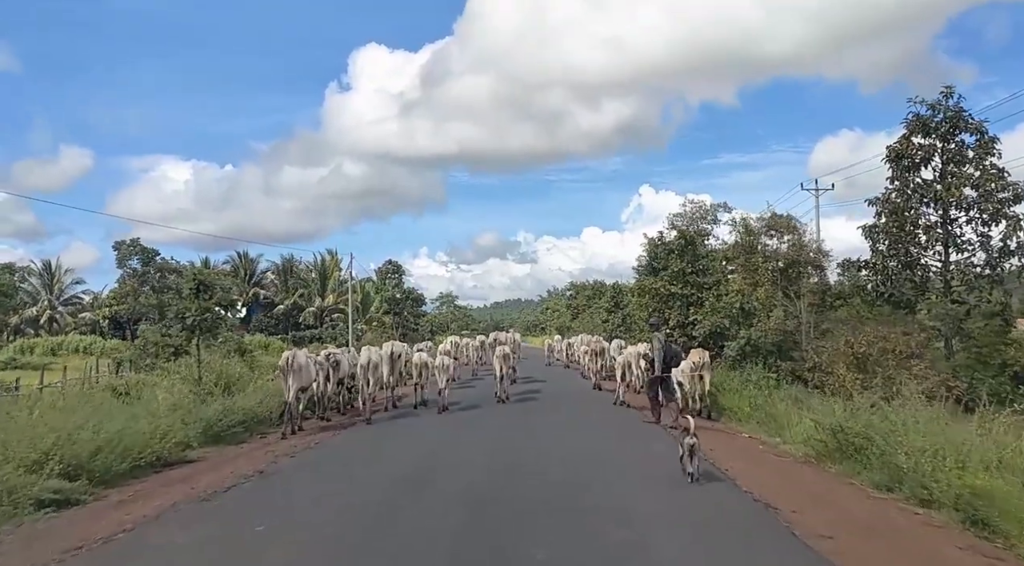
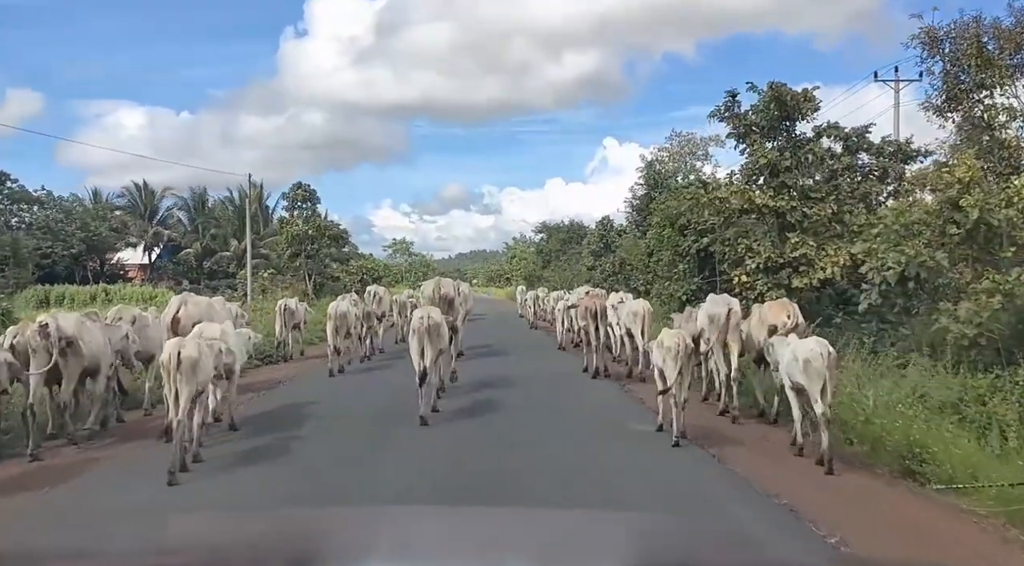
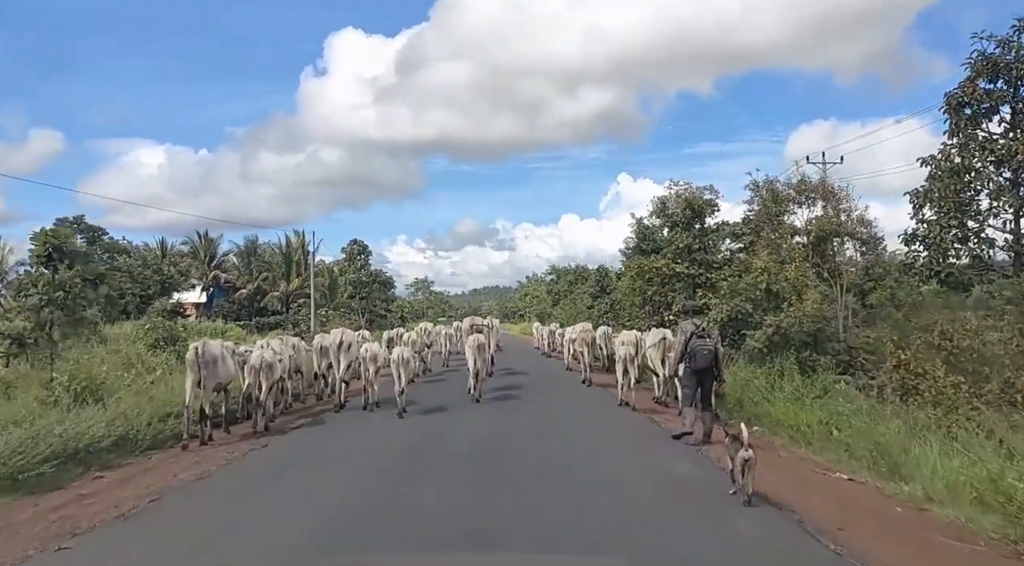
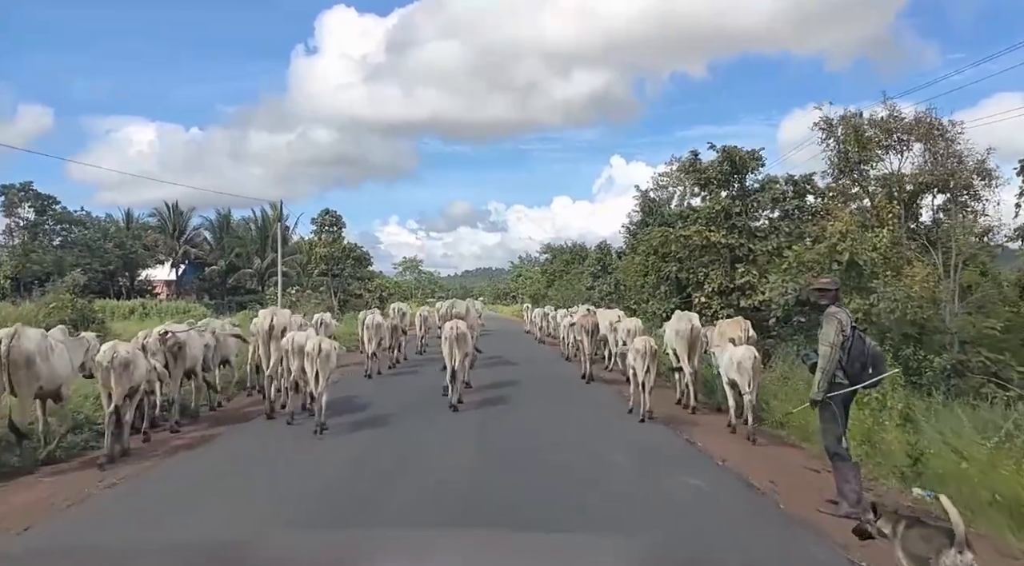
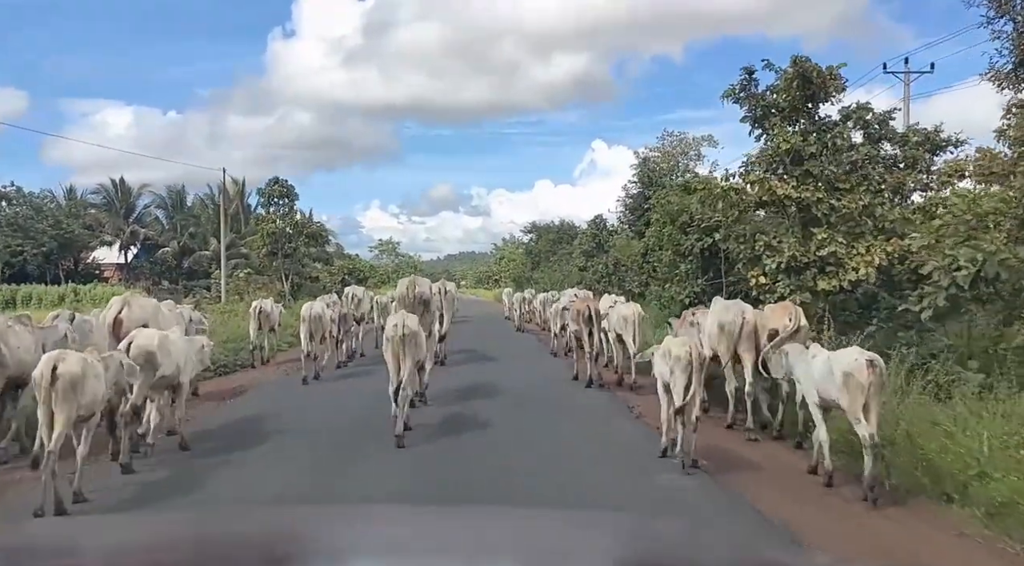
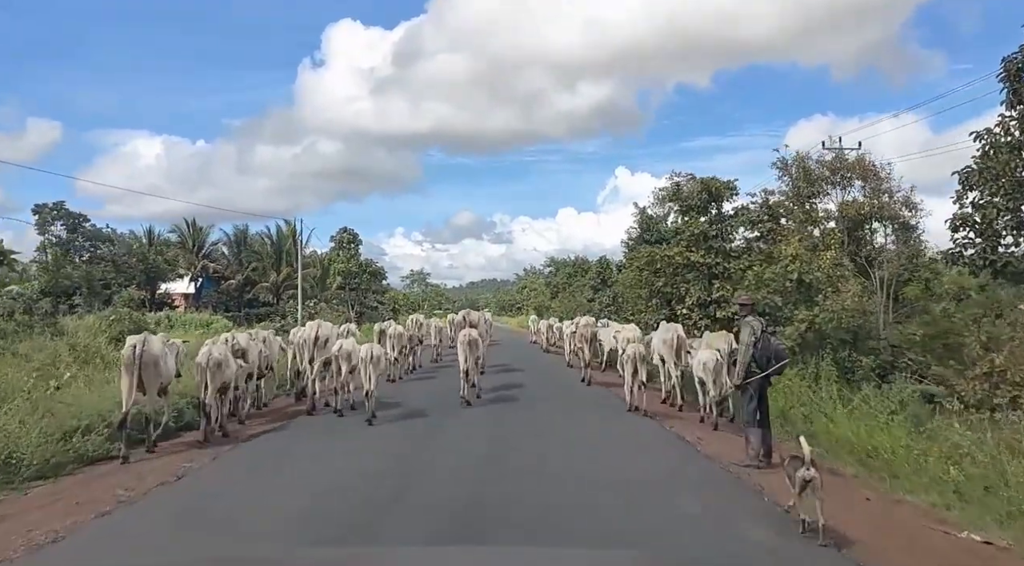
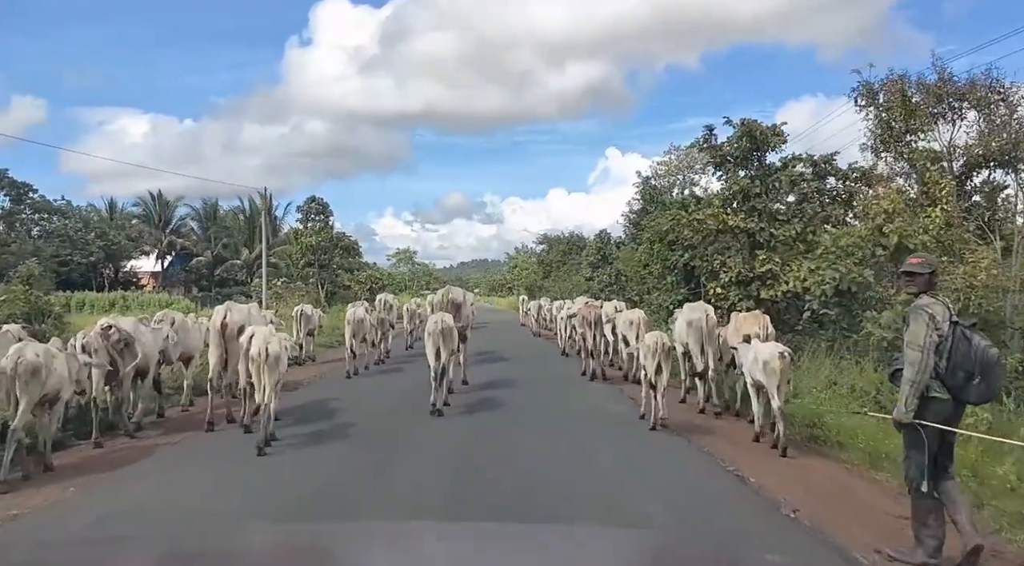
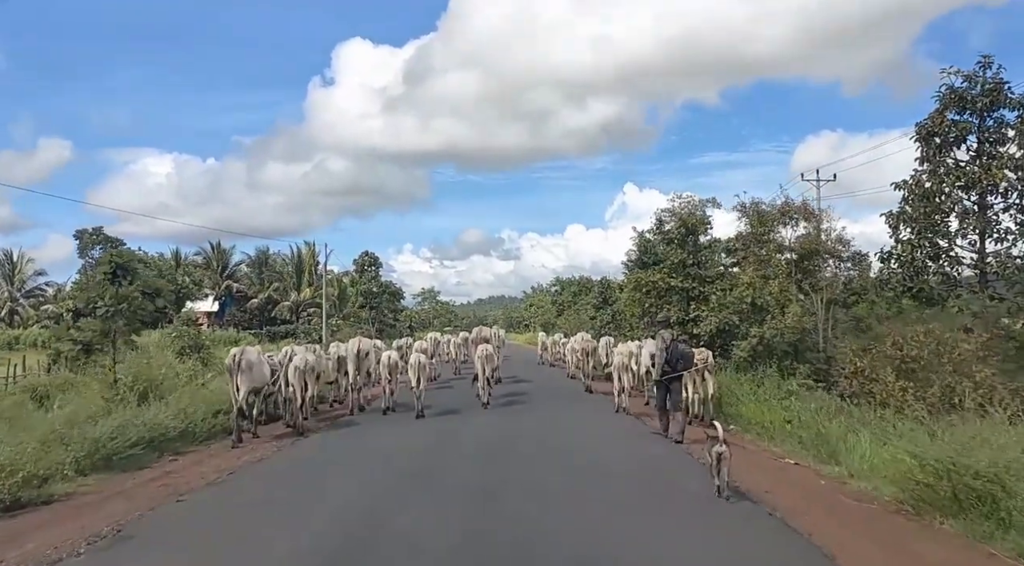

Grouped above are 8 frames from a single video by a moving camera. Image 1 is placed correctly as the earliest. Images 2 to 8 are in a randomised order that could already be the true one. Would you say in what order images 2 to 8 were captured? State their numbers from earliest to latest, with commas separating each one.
8, 3, 6, 4, 7, 2, 5
